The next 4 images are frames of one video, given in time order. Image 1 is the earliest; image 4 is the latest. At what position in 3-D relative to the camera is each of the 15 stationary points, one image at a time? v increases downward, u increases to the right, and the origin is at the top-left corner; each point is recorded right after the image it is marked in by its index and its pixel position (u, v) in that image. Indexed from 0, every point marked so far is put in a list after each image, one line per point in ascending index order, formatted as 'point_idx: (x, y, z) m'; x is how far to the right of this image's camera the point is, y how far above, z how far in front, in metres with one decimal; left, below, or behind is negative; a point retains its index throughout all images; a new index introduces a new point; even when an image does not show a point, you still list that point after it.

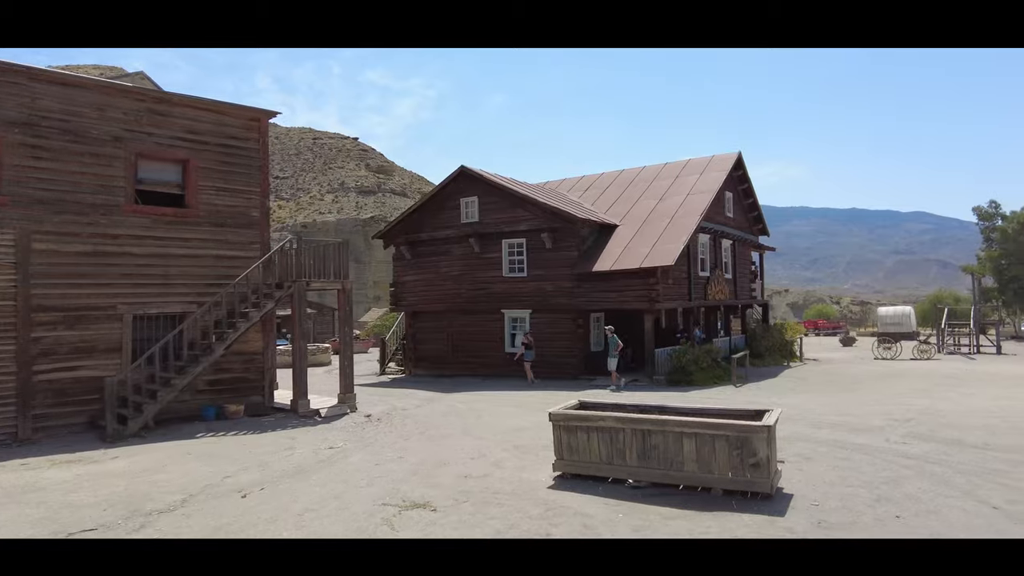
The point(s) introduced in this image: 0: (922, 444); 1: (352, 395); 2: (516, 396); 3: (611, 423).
0: (+6.4, -2.4, +10.3) m
1: (-4.0, -2.7, +16.4) m
2: (+0.1, -2.9, +17.6) m
3: (+1.2, -1.7, +8.3) m
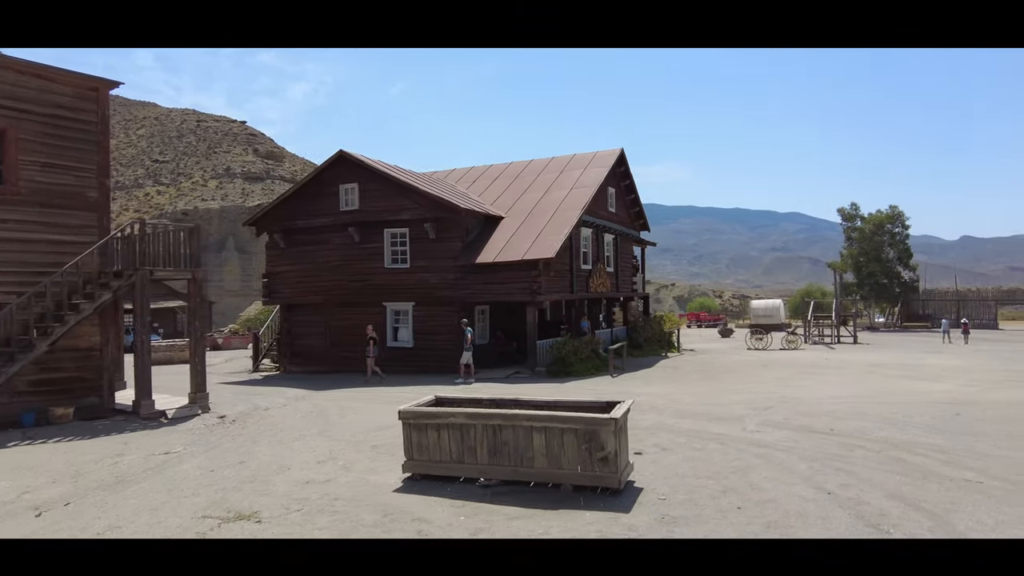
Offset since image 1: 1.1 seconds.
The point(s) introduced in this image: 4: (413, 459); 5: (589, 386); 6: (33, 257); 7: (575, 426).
0: (+4.2, -2.3, +10.6) m
1: (-7.1, -2.4, +15.1) m
2: (-3.1, -2.7, +16.9) m
3: (-0.6, -1.6, +7.9) m
4: (-1.2, -2.1, +8.2) m
5: (+2.1, -2.6, +17.7) m
6: (-9.9, +0.7, +13.6) m
7: (+0.7, -1.5, +7.3) m
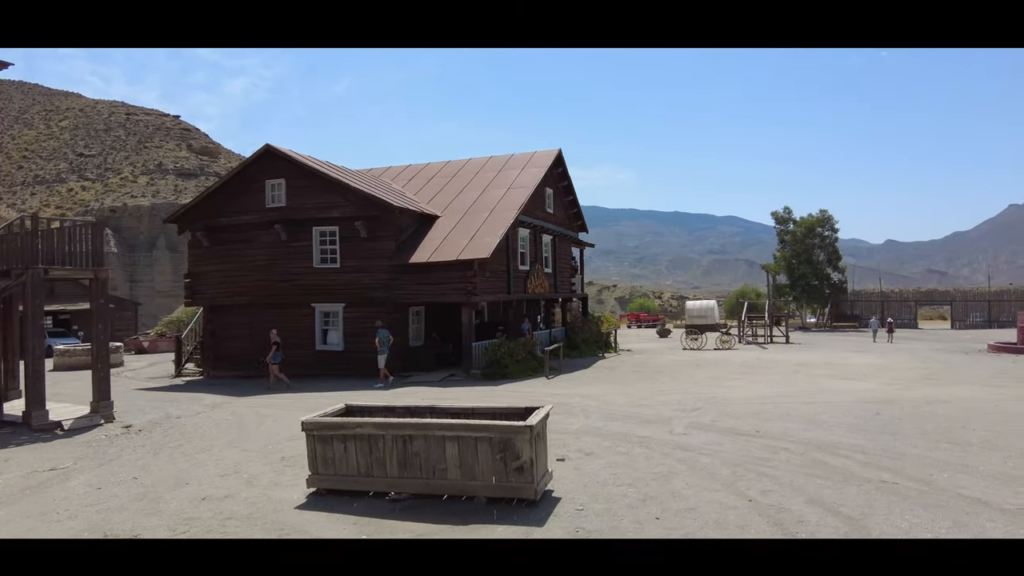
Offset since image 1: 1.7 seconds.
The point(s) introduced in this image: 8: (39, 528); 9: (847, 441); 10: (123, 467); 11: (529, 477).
0: (+3.0, -2.3, +10.5) m
1: (-8.6, -2.5, +14.0) m
2: (-4.8, -2.7, +16.1) m
3: (-1.6, -1.6, +7.3) m
4: (-2.2, -2.1, +7.6) m
5: (+0.3, -2.6, +17.3) m
6: (-11.3, +0.7, +12.2) m
7: (-0.2, -1.5, +6.9) m
8: (-5.1, -2.6, +7.1) m
9: (+5.0, -2.3, +9.8) m
10: (-5.8, -2.7, +9.7) m
11: (+0.2, -2.0, +6.8) m
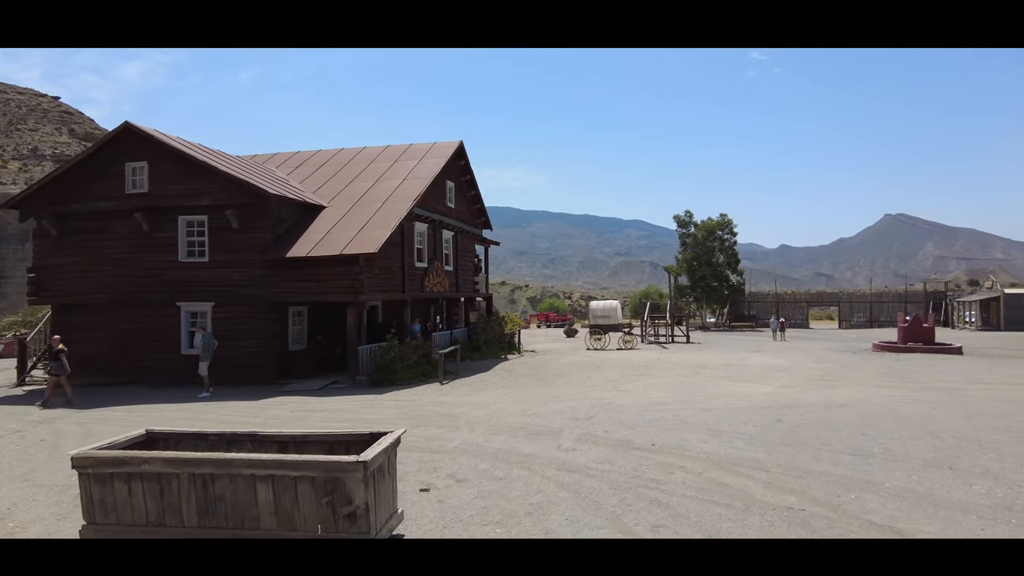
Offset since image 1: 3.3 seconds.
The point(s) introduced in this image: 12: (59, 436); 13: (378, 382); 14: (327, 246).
0: (+1.1, -2.3, +9.3) m
1: (-10.9, -2.3, +11.3) m
2: (-7.4, -2.6, +13.9) m
3: (-3.0, -1.5, +5.6) m
4: (-3.7, -2.1, +5.8) m
5: (-2.5, -2.6, +15.7) m
6: (-13.3, +0.8, +9.2) m
7: (-1.6, -1.5, +5.3) m
8: (-6.4, -2.5, +4.9) m
9: (+3.2, -2.3, +8.9) m
10: (-7.5, -2.6, +7.4) m
11: (-1.2, -1.9, +5.3) m
12: (-8.5, -2.8, +12.2) m
13: (-3.9, -2.7, +18.9) m
14: (-5.6, +1.3, +20.0) m
